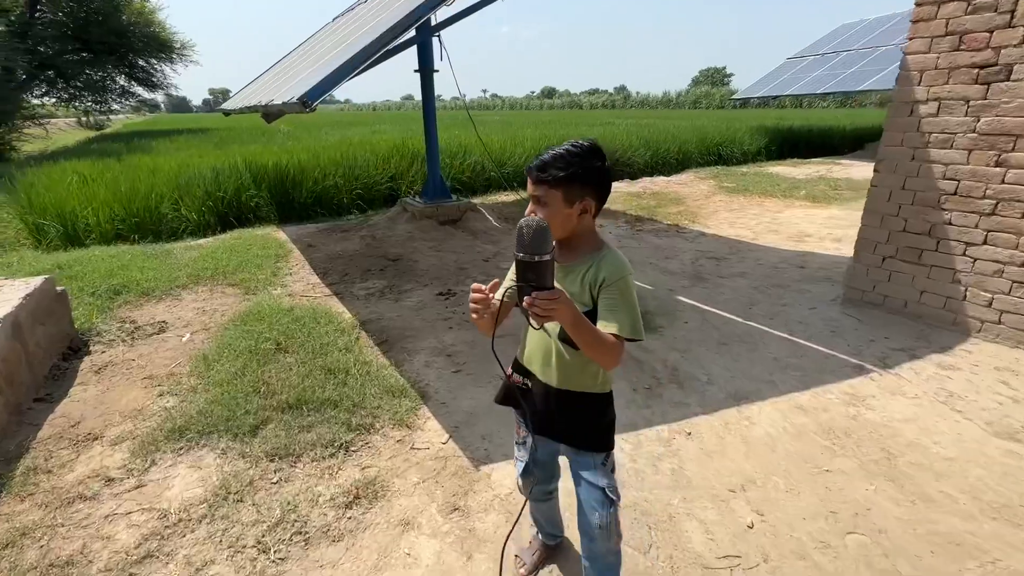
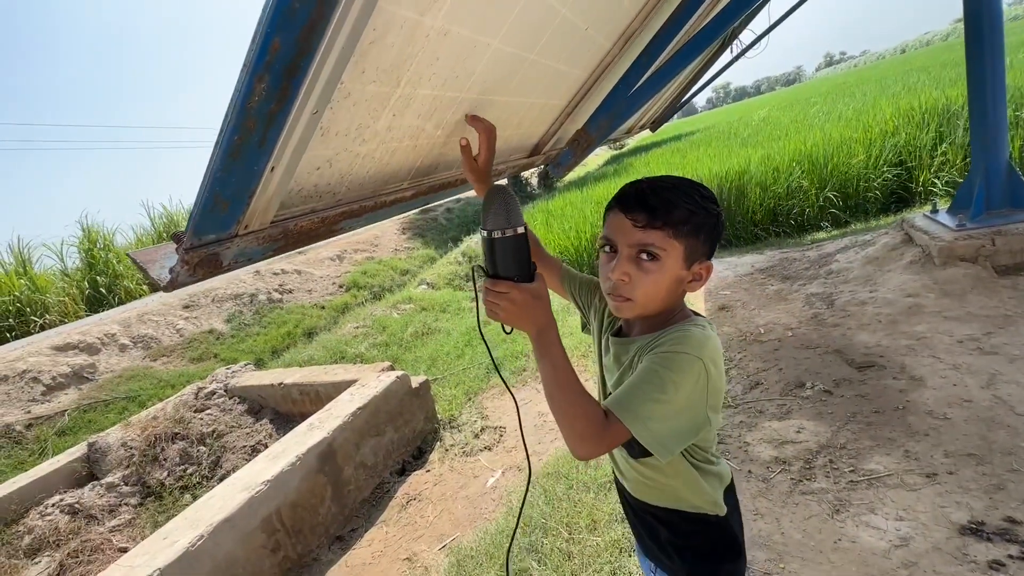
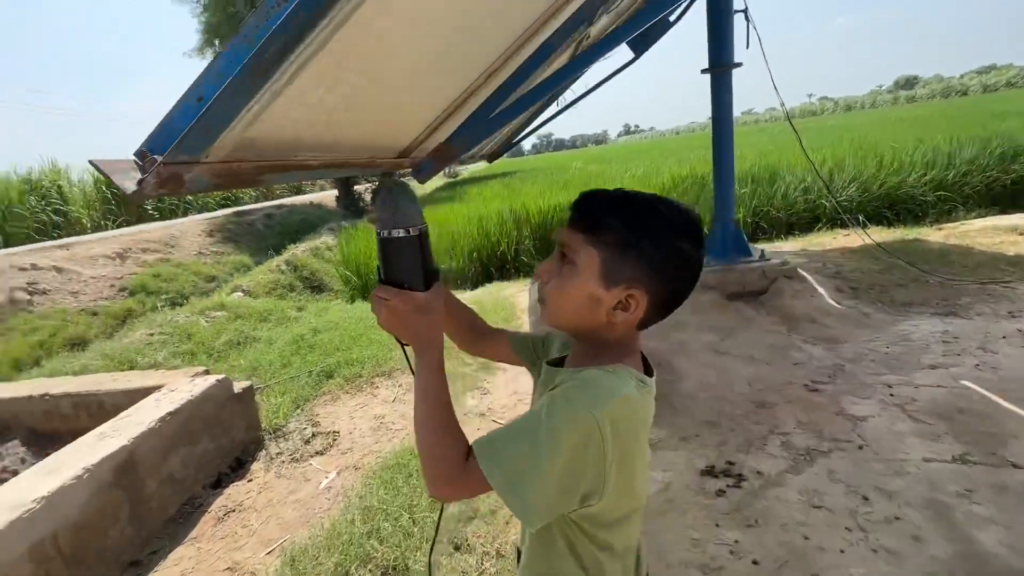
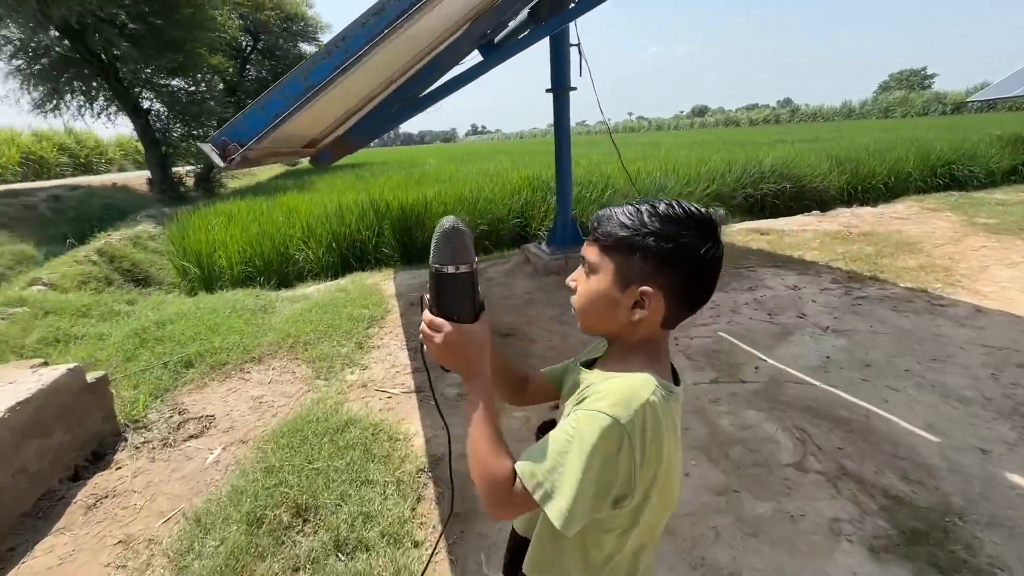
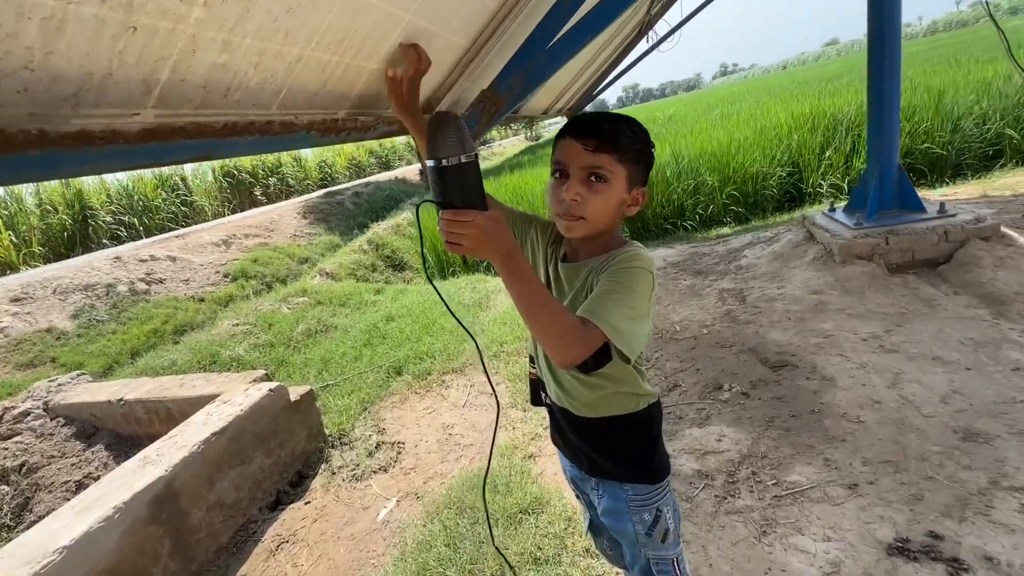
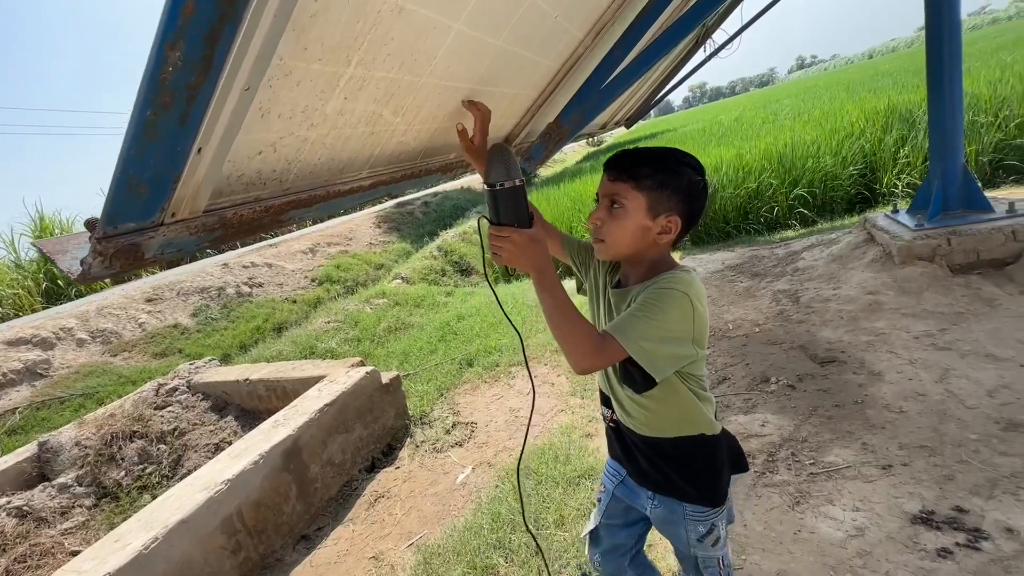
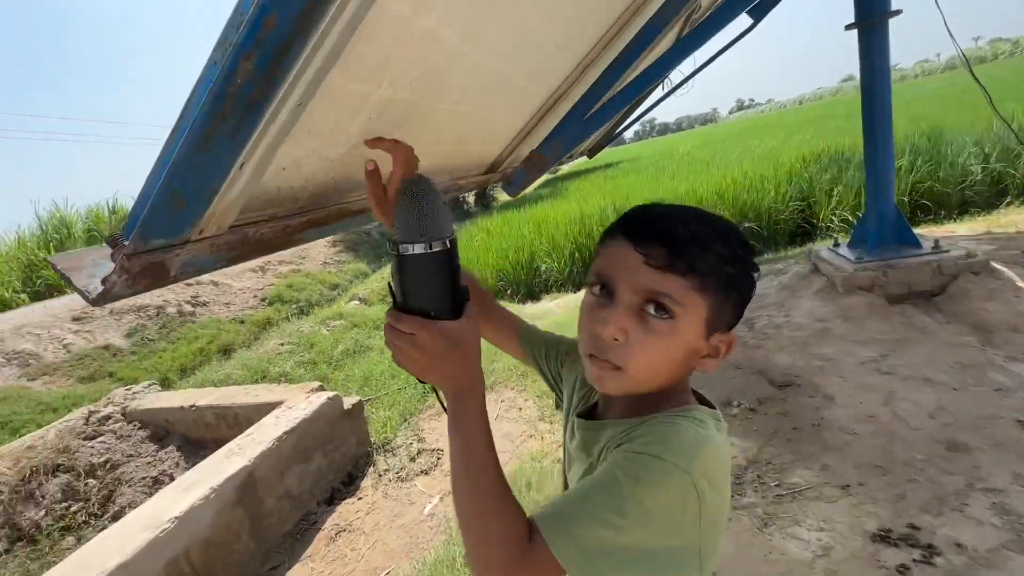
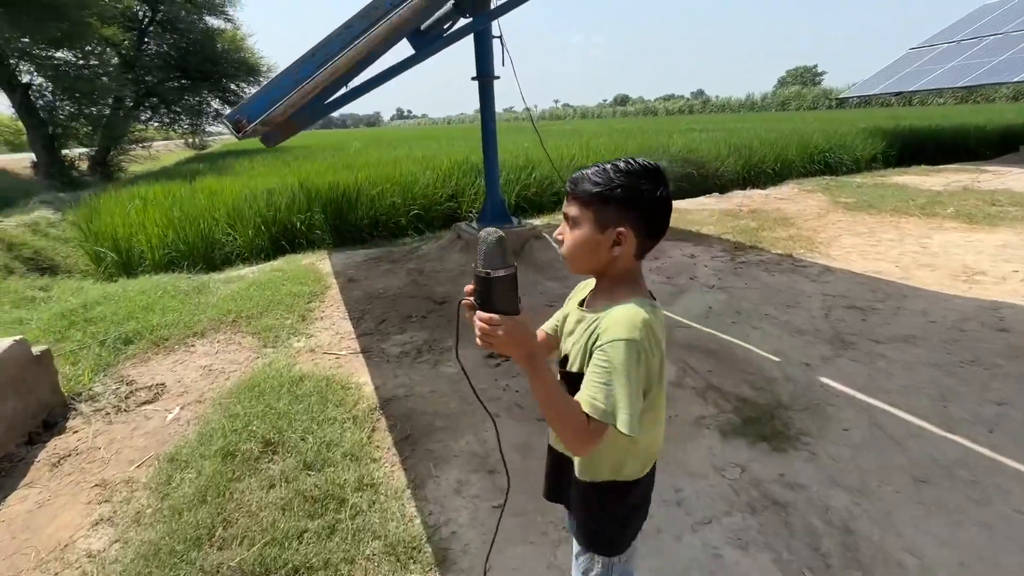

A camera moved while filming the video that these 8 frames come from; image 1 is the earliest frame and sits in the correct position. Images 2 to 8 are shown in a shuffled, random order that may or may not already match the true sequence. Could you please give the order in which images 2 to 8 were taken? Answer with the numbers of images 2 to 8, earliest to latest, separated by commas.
8, 4, 3, 7, 2, 6, 5
